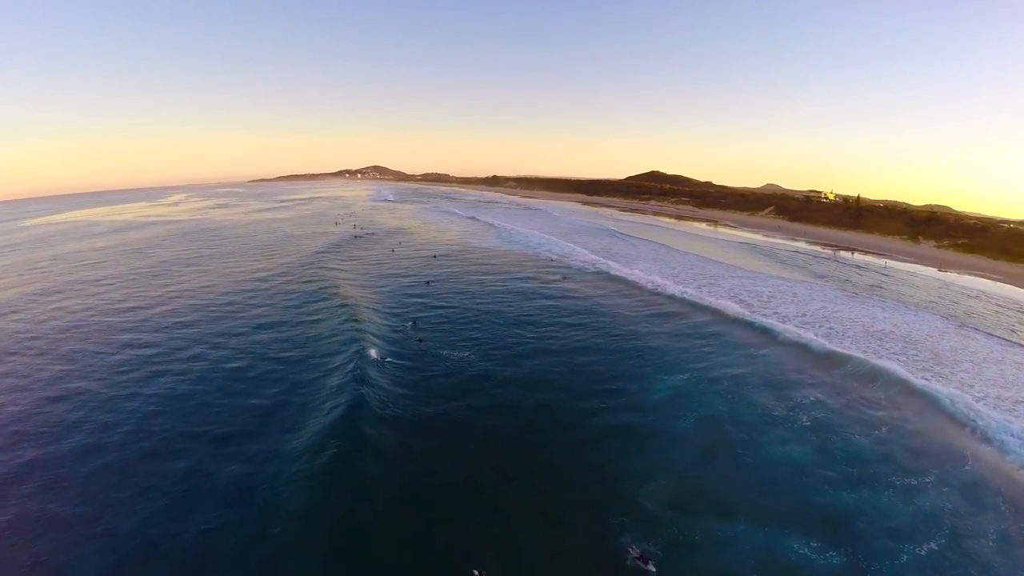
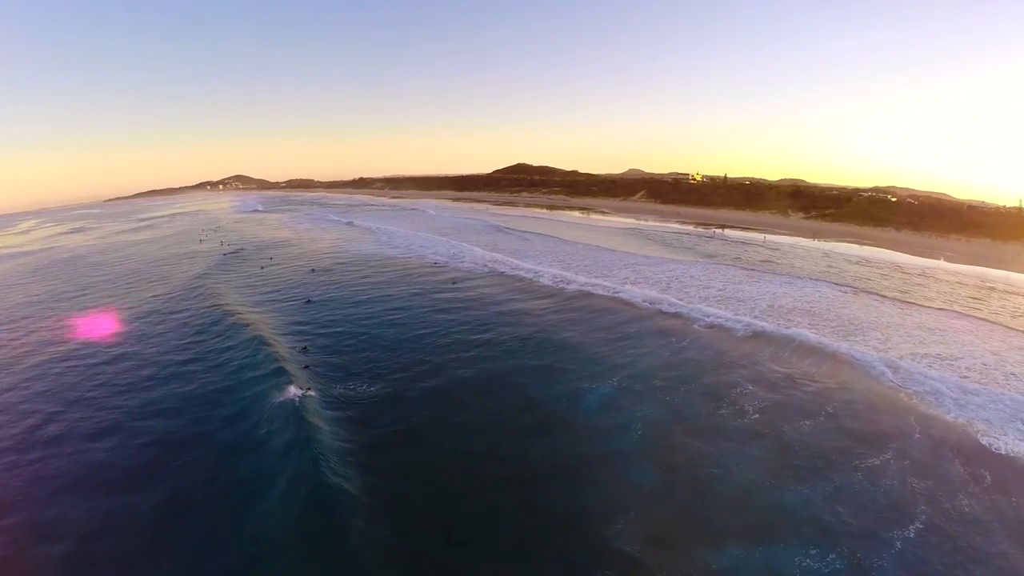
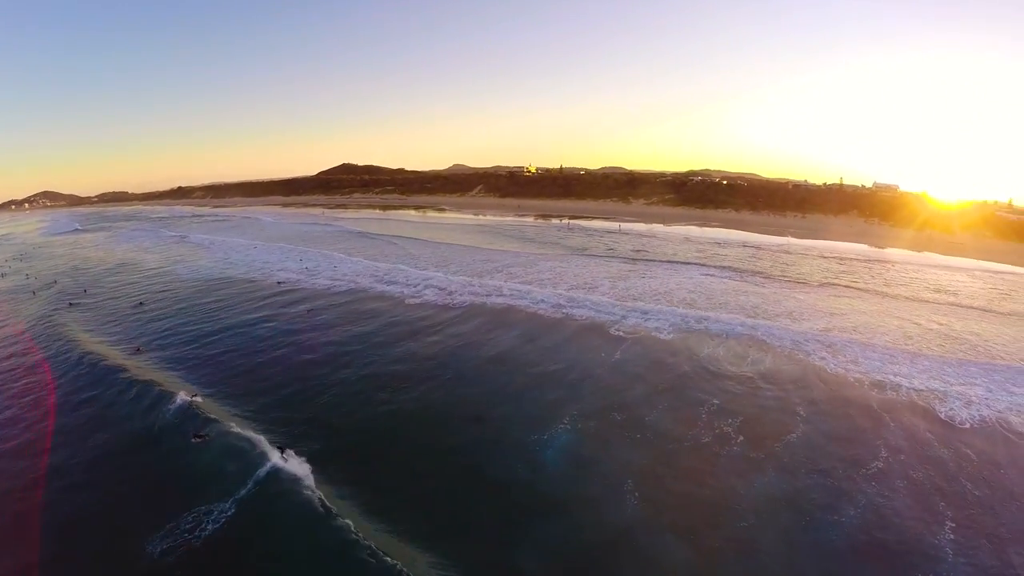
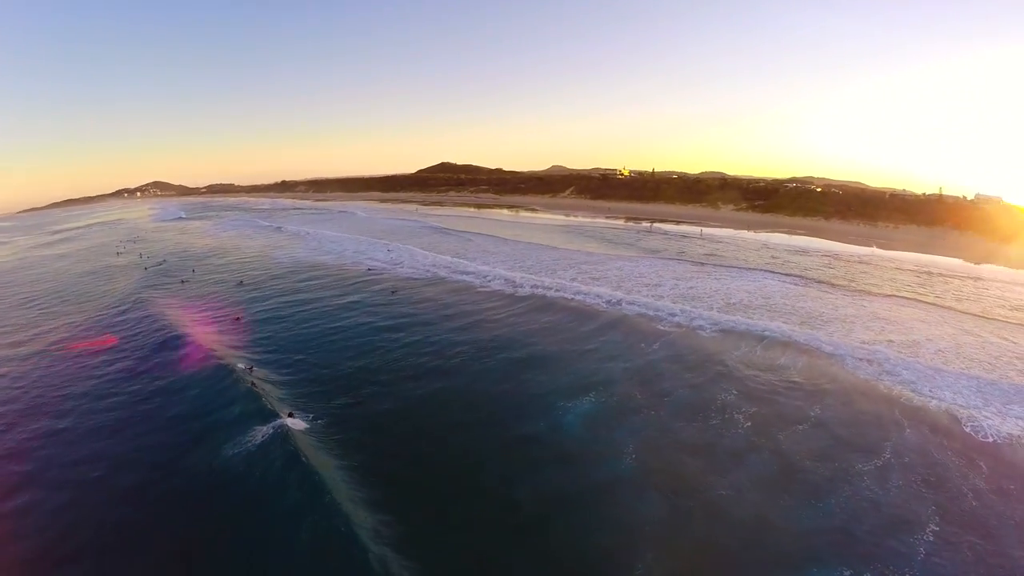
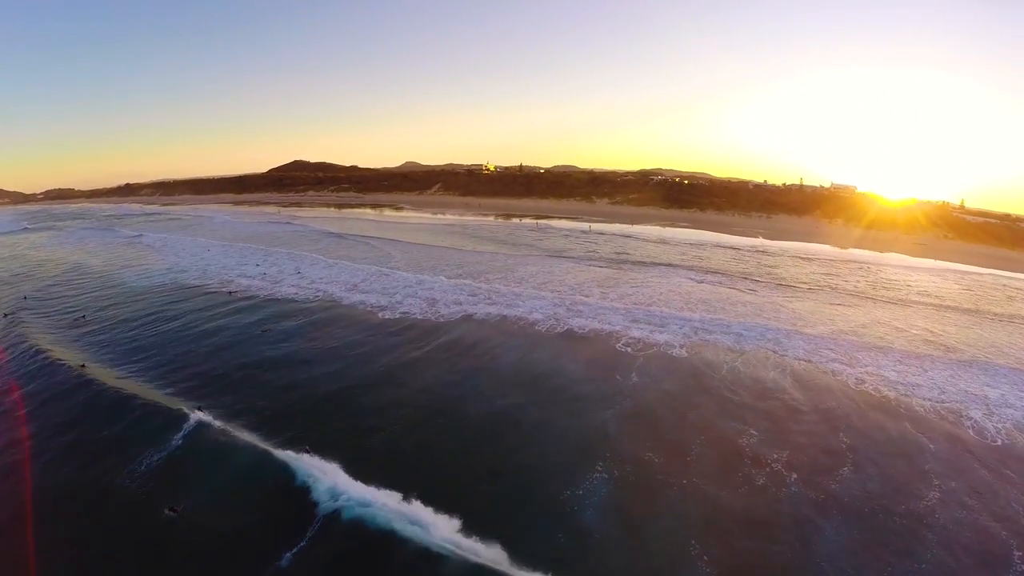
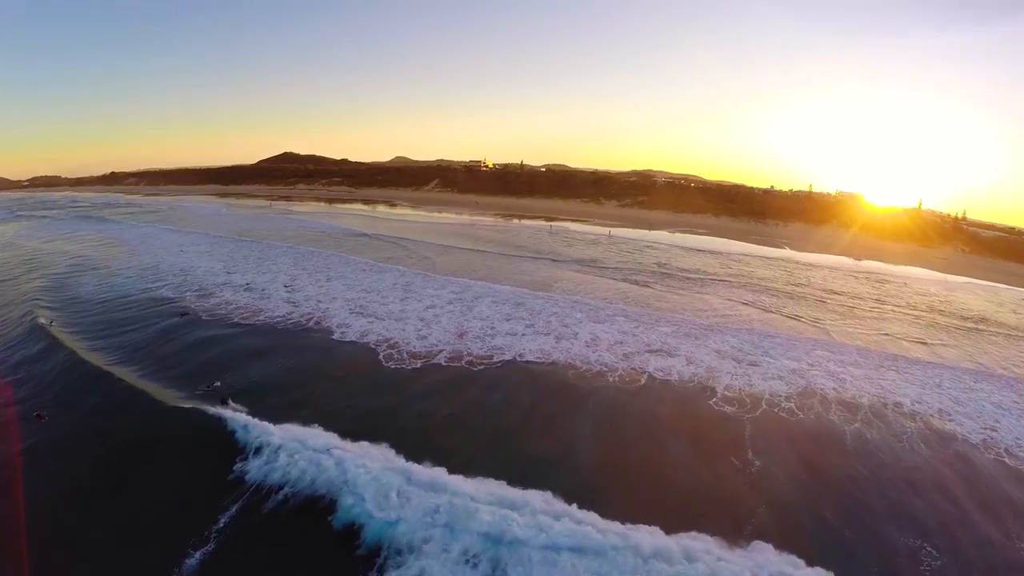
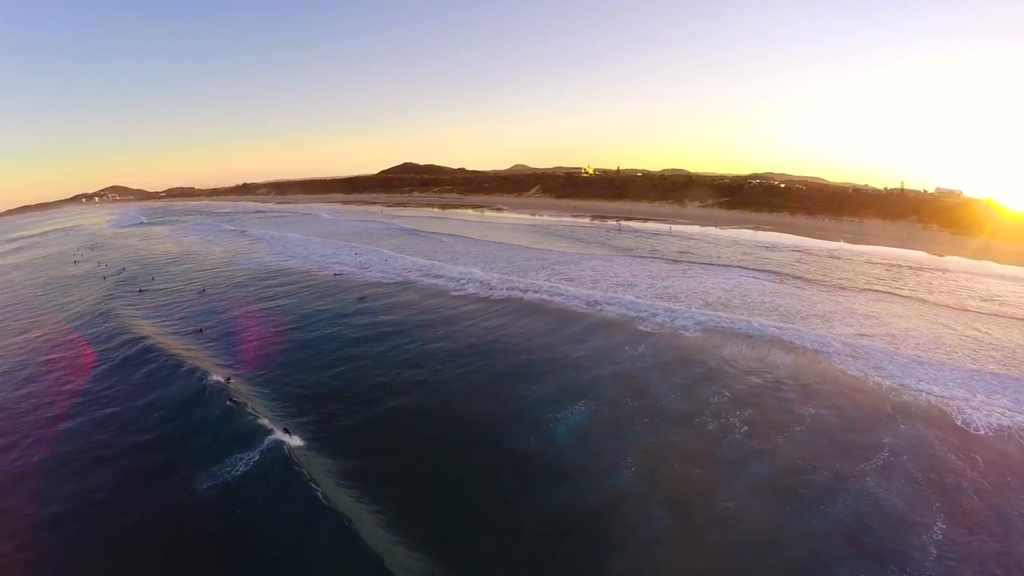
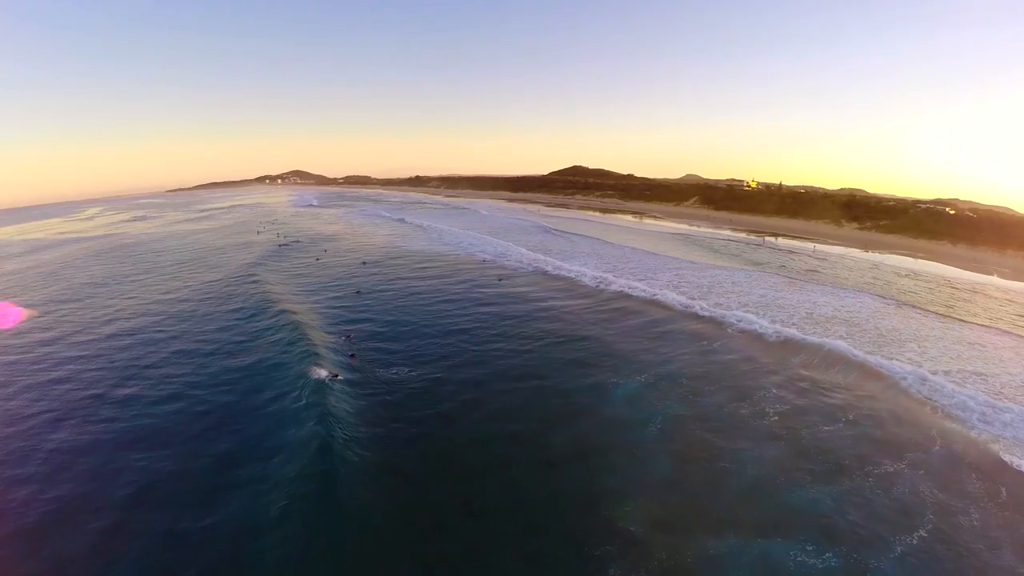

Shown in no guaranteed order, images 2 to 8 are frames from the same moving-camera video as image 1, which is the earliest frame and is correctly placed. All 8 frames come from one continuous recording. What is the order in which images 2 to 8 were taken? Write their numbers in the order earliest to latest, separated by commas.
8, 2, 4, 7, 3, 5, 6
